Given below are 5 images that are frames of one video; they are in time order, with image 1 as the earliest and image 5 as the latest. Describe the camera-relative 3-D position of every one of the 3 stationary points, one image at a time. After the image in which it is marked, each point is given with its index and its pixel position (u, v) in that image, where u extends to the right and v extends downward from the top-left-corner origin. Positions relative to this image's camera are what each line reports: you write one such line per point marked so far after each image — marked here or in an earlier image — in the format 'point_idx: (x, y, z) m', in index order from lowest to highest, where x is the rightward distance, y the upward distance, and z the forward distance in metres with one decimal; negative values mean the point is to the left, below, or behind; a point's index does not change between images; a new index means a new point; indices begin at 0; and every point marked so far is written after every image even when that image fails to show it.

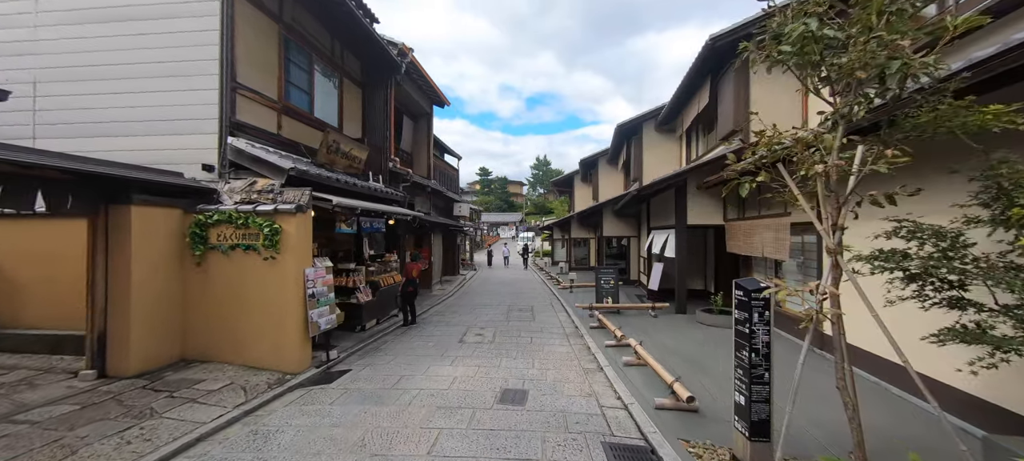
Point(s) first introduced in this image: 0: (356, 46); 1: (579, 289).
0: (-3.6, +4.3, +9.4) m
1: (+2.5, -2.2, +14.9) m
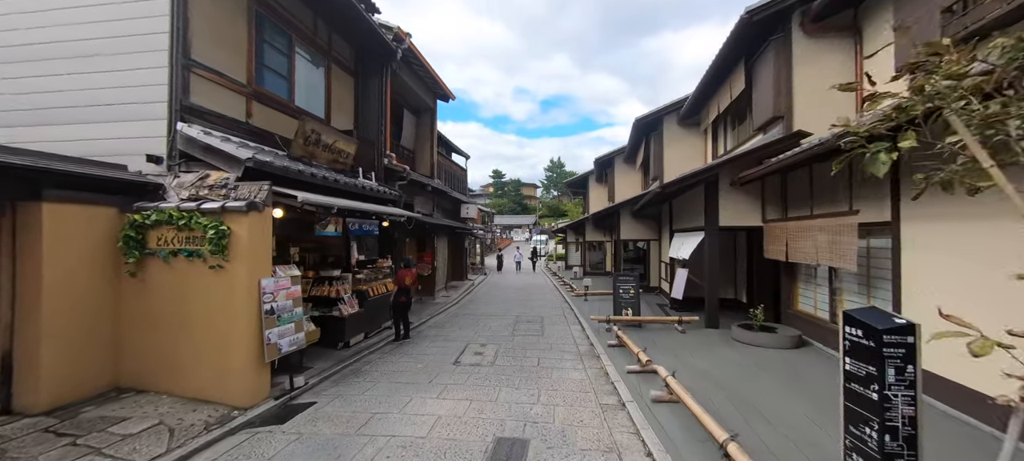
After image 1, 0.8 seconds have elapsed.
0: (-3.5, +4.3, +8.5) m
1: (+2.8, -2.3, +13.7) m
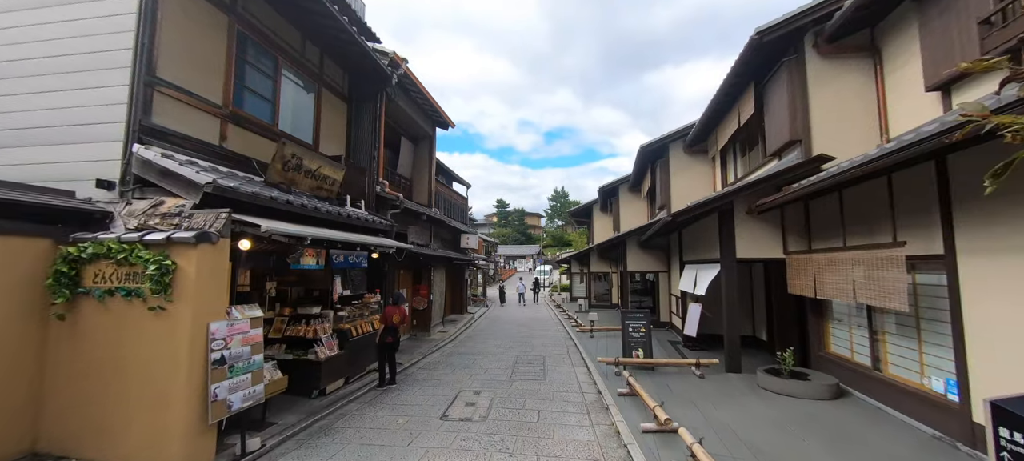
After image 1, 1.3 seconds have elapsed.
0: (-3.5, +3.6, +8.2) m
1: (+2.8, -3.3, +12.8) m
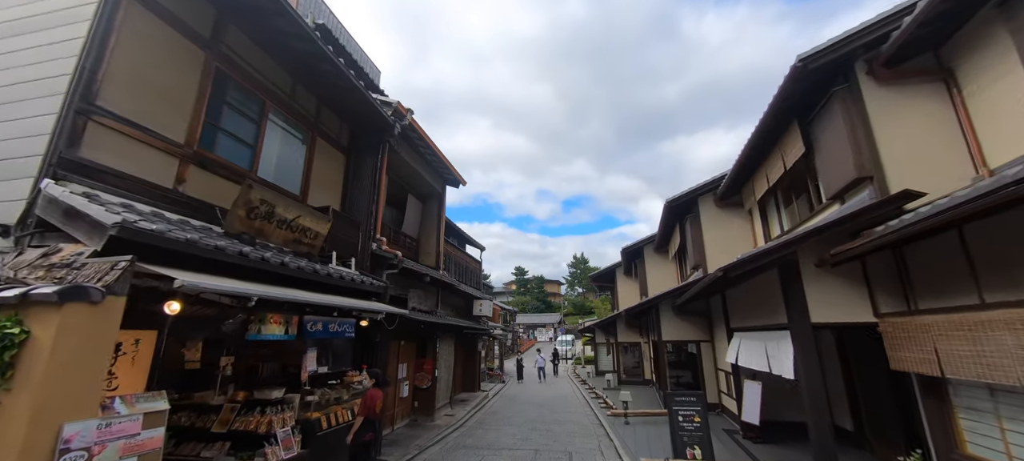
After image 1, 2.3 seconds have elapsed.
0: (-3.3, +2.5, +7.7) m
1: (+3.3, -5.0, +10.7) m
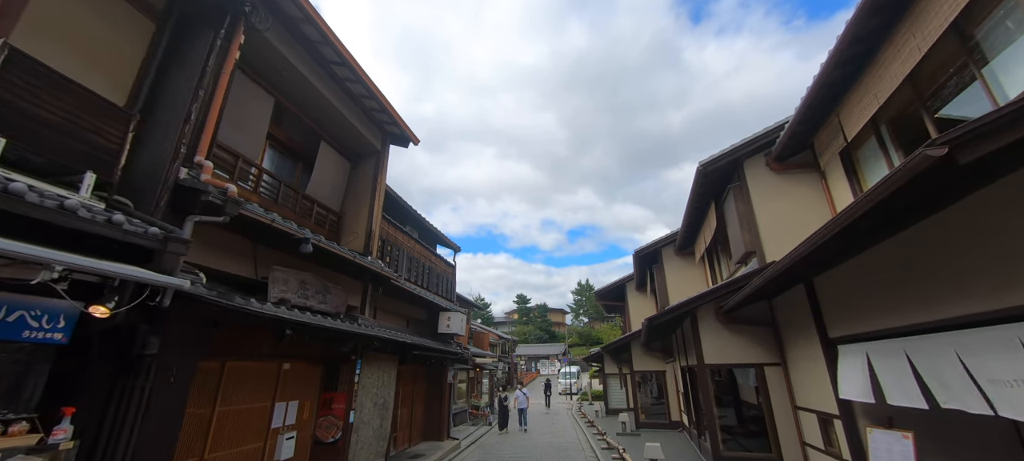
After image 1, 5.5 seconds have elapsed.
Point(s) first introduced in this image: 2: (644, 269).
0: (-4.1, +3.4, +4.2) m
1: (+2.7, -4.3, +6.6) m
2: (+5.9, -1.7, +17.8) m
